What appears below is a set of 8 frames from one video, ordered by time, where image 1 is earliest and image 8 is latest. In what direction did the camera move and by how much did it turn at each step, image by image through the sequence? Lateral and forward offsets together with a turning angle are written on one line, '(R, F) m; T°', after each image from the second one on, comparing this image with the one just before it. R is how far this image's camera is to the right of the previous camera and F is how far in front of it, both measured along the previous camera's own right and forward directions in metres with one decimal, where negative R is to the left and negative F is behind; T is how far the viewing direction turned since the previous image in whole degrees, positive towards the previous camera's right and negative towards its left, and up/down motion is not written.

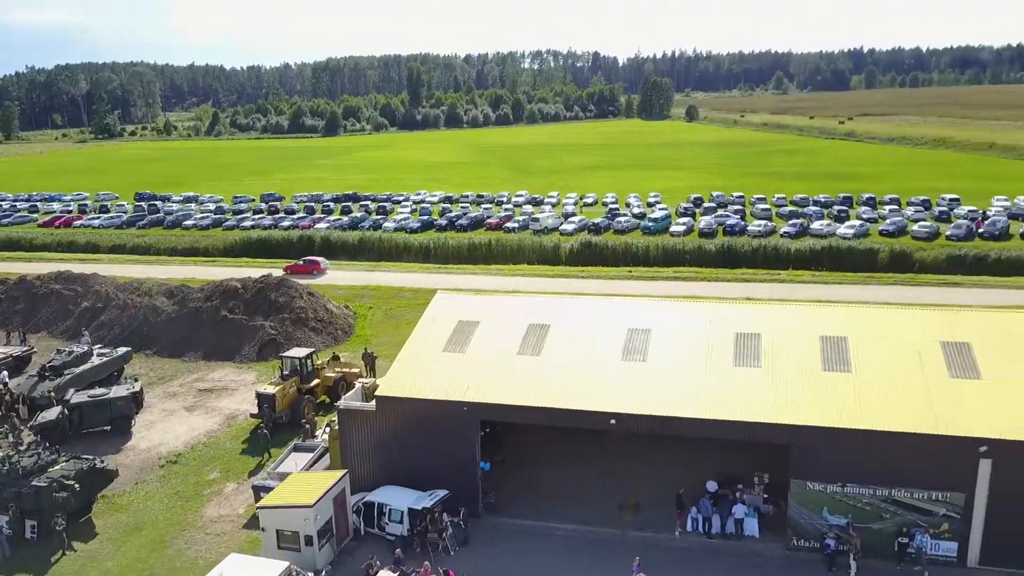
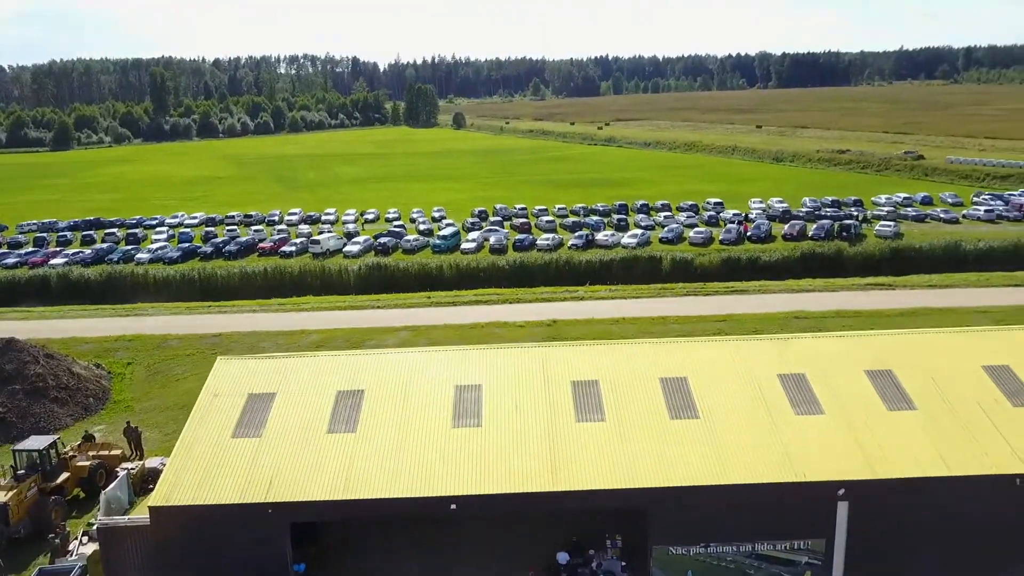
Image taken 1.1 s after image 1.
(-0.9, +4.0) m; +16°
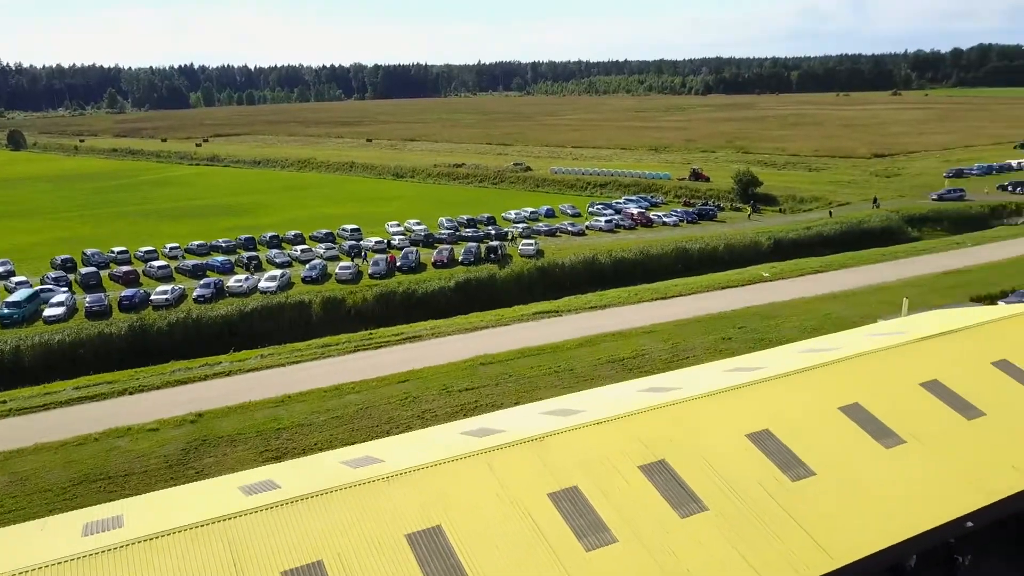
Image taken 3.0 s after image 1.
(+3.8, +3.9) m; -28°
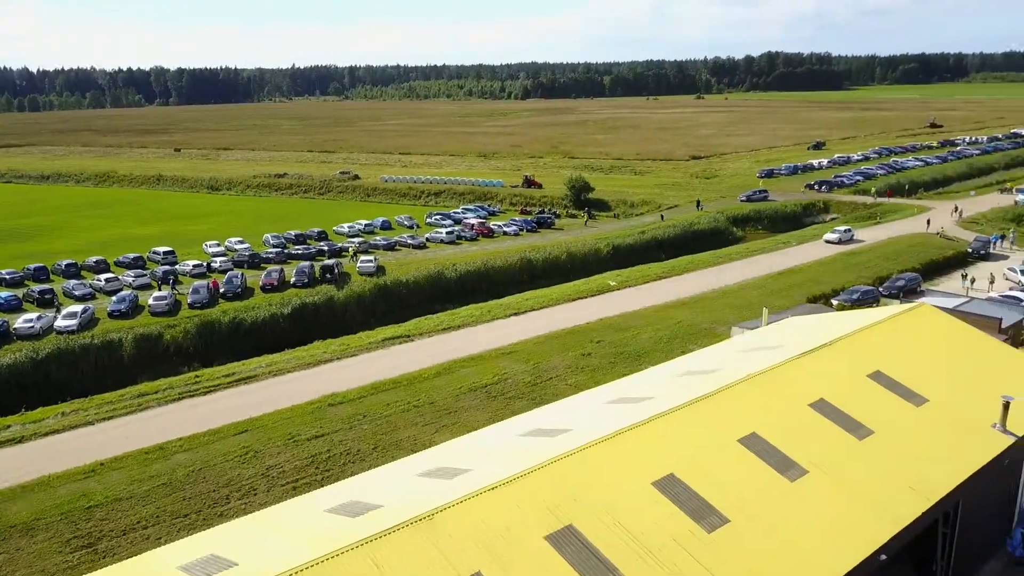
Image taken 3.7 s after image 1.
(-0.8, +2.8) m; +12°
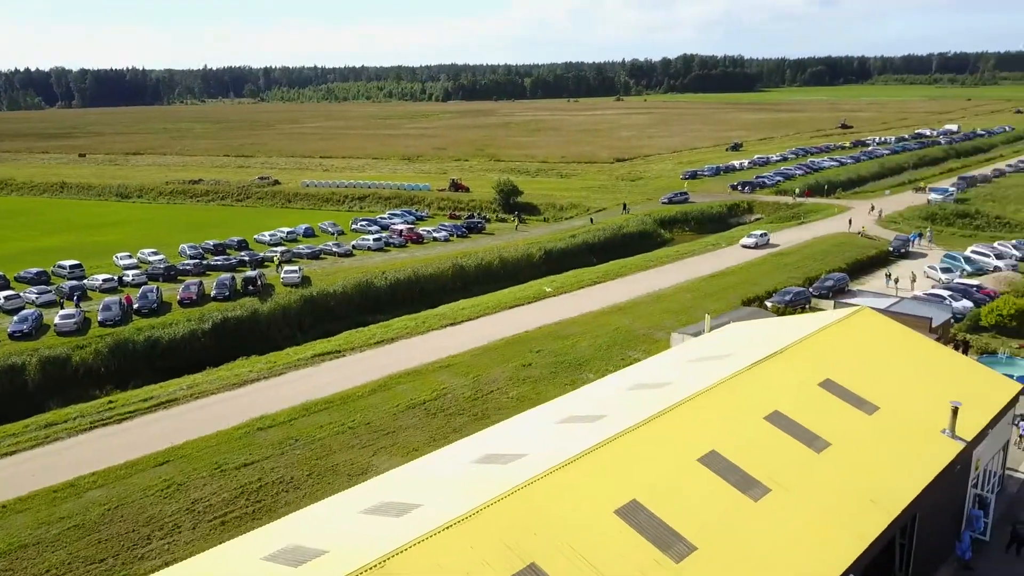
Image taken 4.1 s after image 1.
(-1.1, +2.9) m; -6°
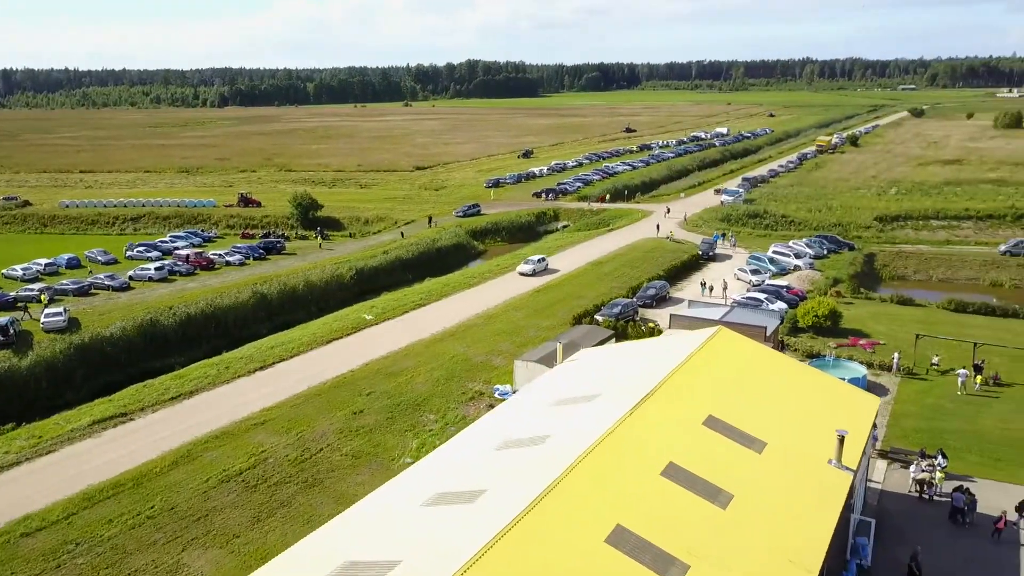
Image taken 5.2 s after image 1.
(-0.9, +3.0) m; +14°
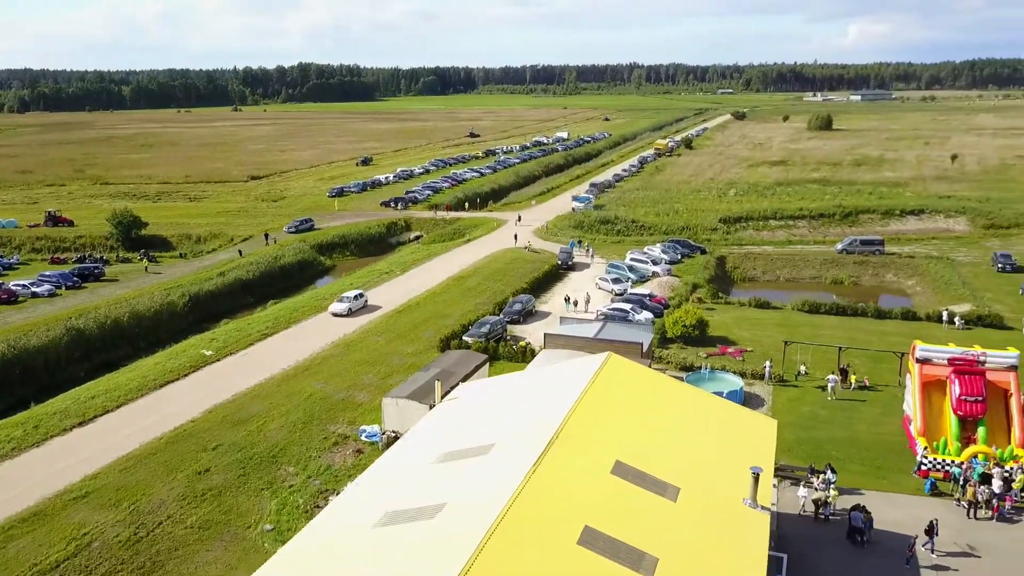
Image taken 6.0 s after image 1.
(-0.6, +2.3) m; +11°
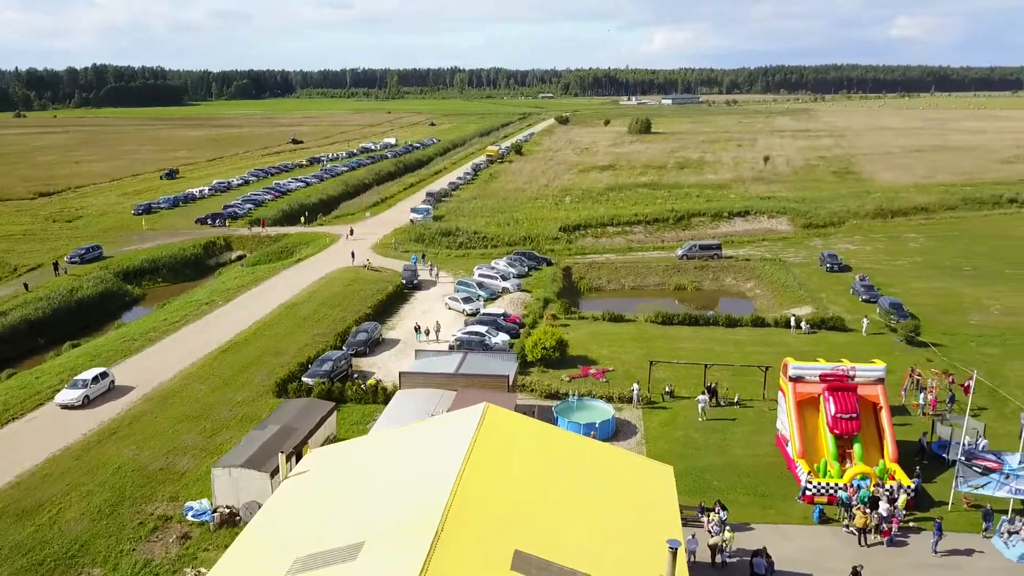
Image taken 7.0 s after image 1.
(-0.5, +2.8) m; +12°
